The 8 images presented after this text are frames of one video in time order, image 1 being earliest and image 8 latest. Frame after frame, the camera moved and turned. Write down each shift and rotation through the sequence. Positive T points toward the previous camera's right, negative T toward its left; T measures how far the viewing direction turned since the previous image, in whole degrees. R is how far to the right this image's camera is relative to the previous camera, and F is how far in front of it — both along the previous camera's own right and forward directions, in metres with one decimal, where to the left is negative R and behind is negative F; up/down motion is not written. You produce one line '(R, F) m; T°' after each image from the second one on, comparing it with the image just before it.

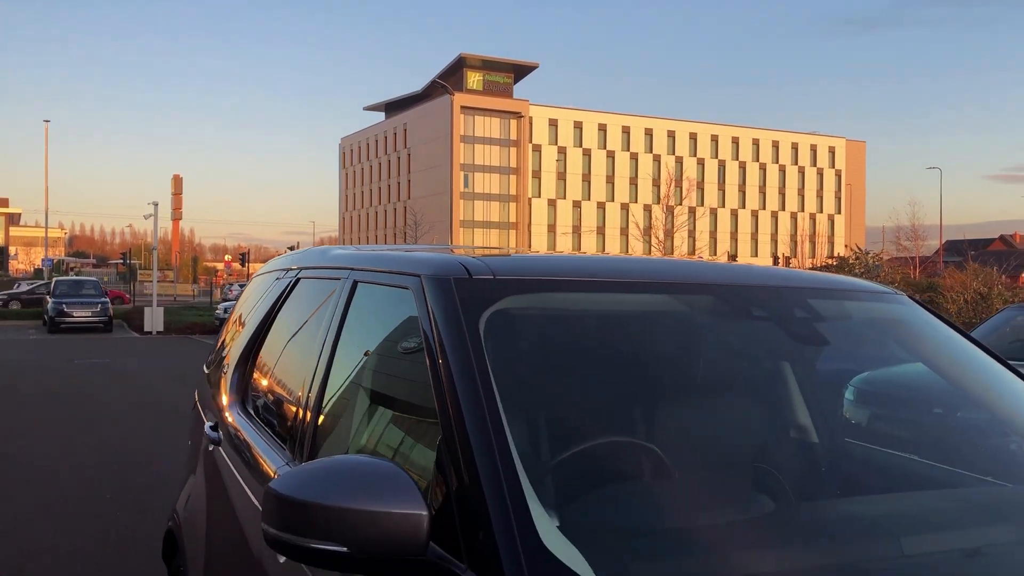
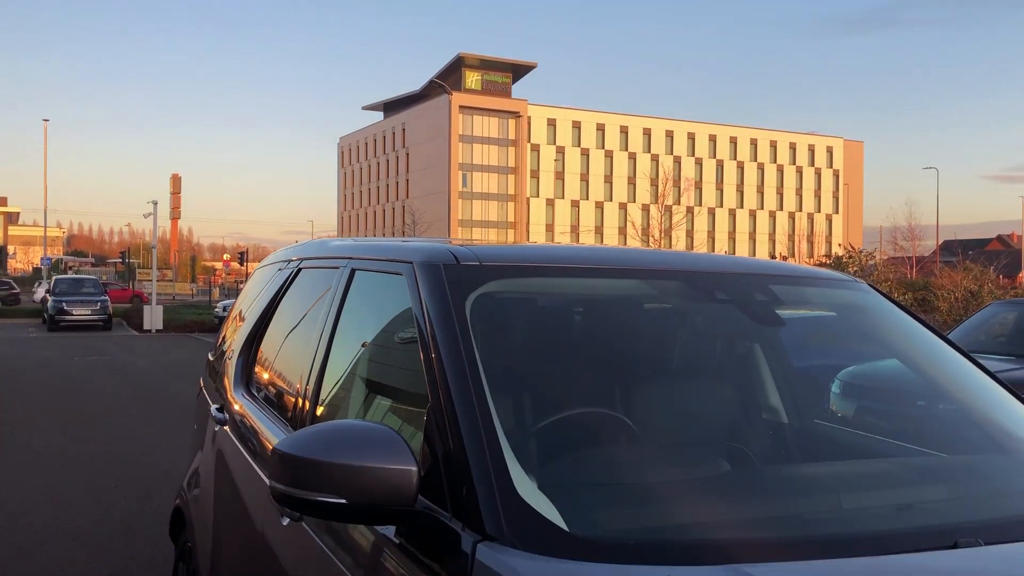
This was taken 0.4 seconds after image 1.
(0.0, -0.2) m; 0°
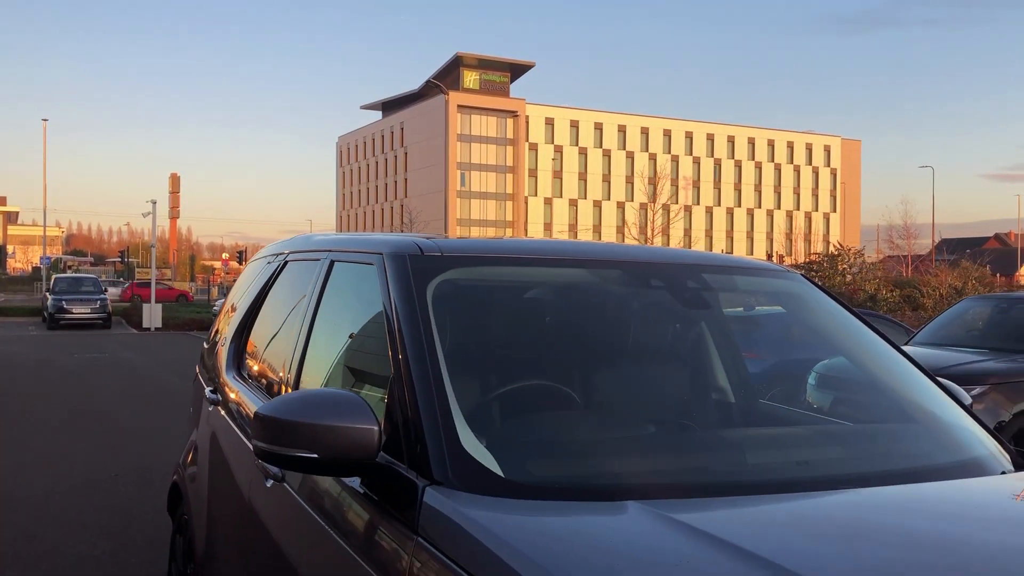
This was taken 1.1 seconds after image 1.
(+0.1, -0.3) m; 0°
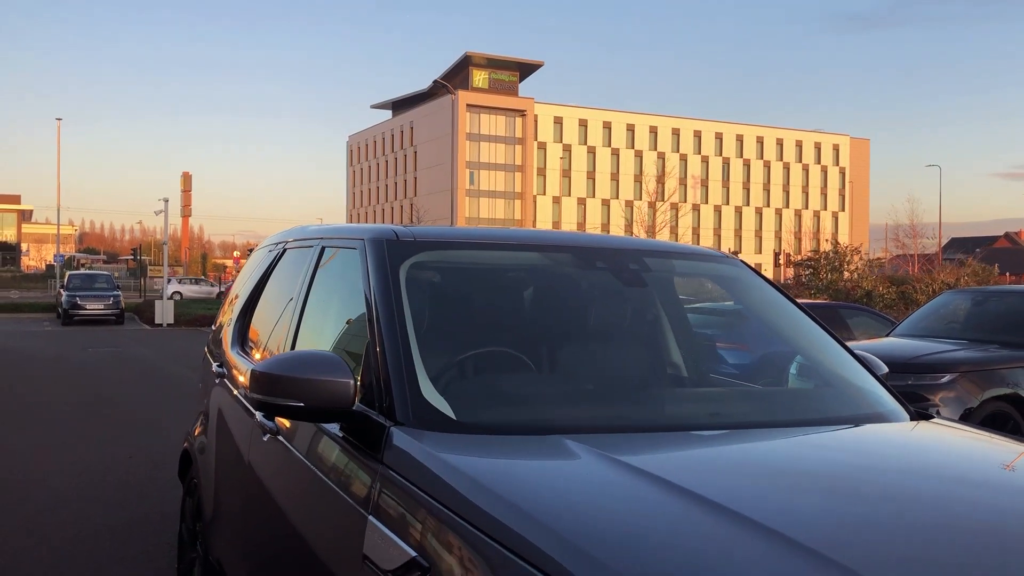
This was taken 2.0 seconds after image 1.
(+0.1, -0.4) m; -1°
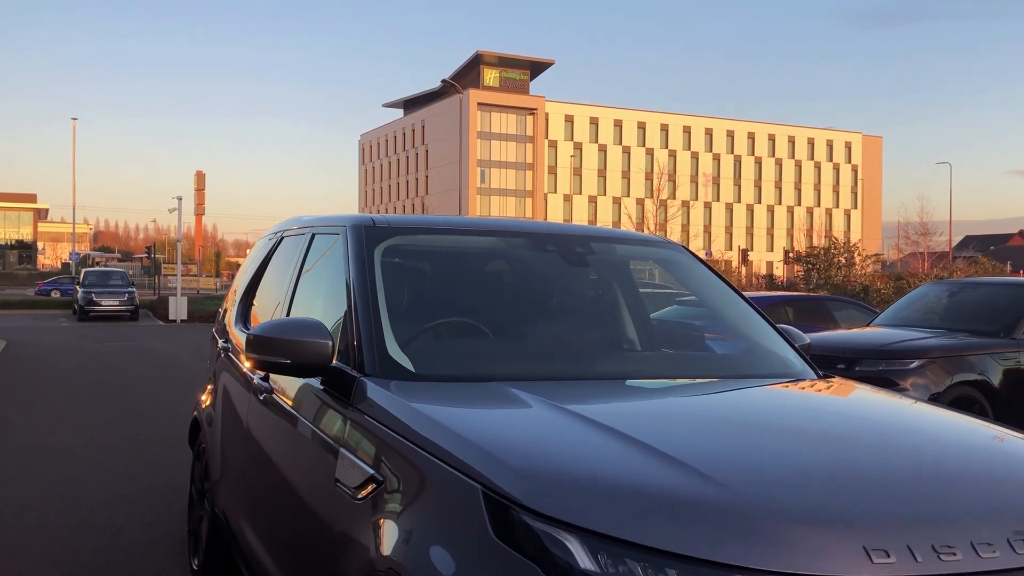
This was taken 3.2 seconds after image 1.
(+0.2, -0.4) m; -1°
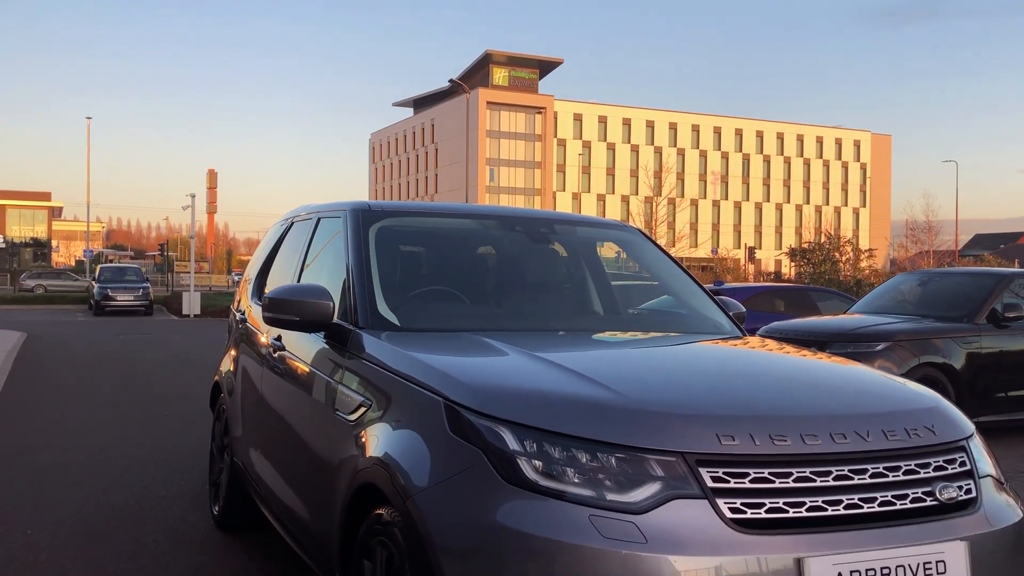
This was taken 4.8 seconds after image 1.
(+0.2, -0.6) m; -1°
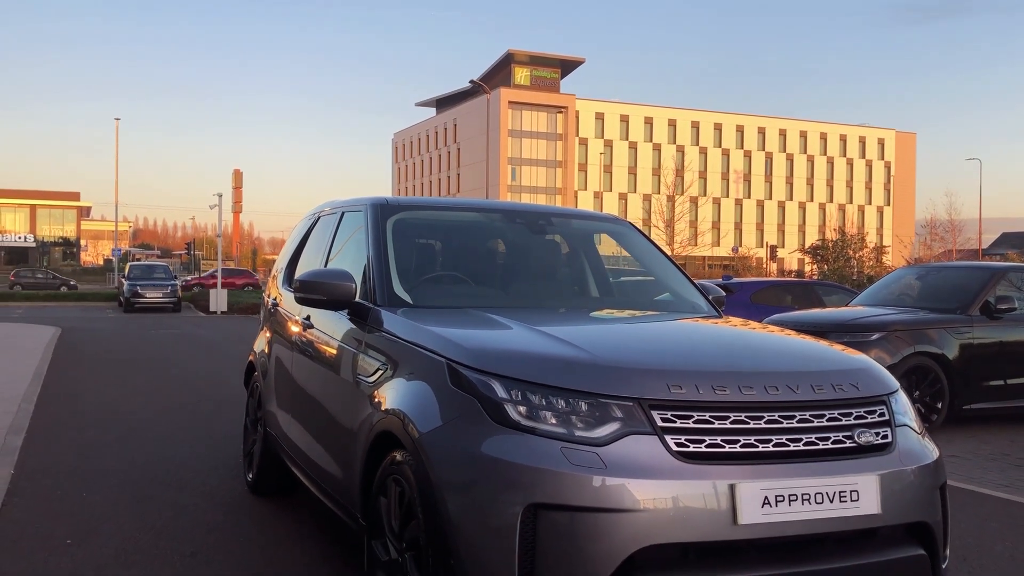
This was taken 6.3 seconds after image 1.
(+0.1, -0.5) m; -1°
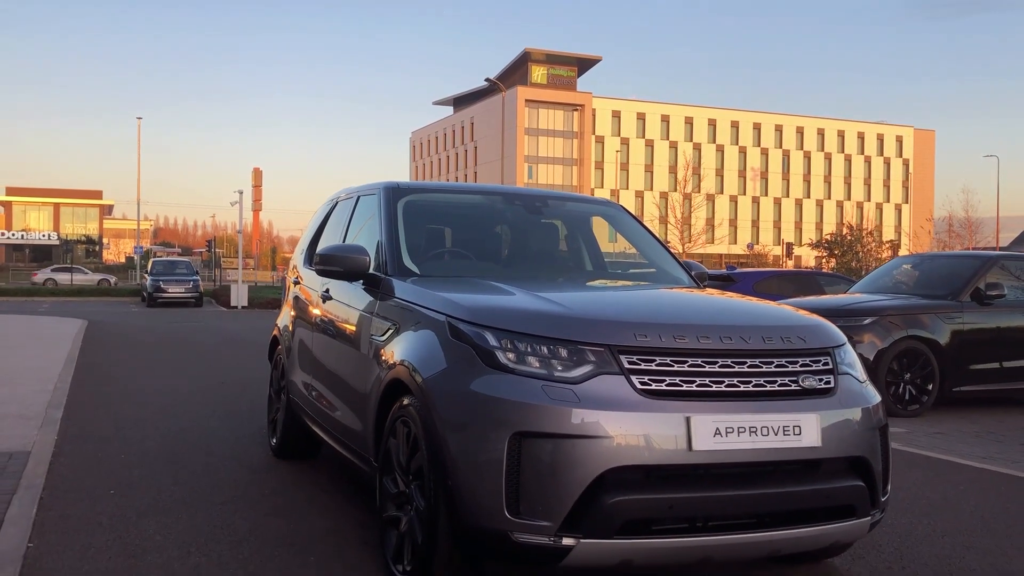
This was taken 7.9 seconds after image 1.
(+0.1, -0.4) m; -1°
